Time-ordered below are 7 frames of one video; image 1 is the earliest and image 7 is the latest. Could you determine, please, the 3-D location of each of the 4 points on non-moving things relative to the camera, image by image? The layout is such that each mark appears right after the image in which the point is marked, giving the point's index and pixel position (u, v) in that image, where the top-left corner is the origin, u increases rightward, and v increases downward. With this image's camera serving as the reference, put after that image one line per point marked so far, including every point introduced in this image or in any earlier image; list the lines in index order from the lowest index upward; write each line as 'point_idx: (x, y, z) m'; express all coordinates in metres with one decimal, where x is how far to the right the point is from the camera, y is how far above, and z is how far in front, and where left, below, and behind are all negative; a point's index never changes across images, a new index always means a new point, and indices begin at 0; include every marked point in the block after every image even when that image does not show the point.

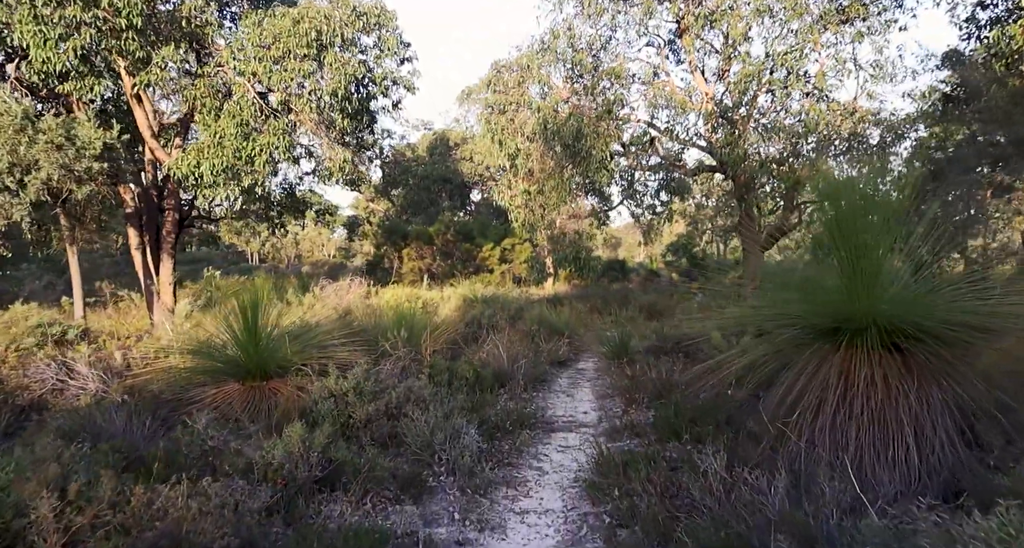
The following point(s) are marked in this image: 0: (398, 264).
0: (-3.2, +0.3, +16.9) m
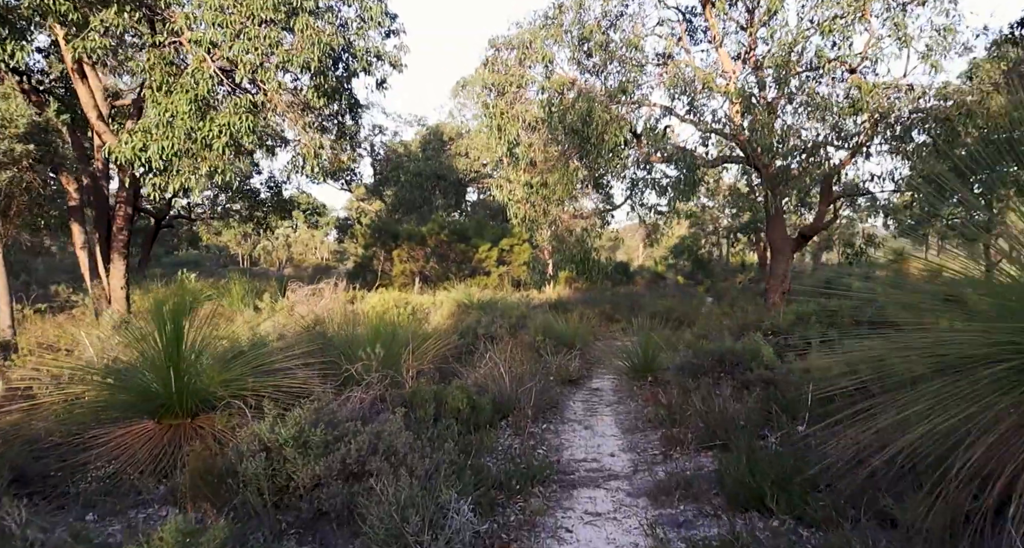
0: (-3.2, +0.2, +15.7) m
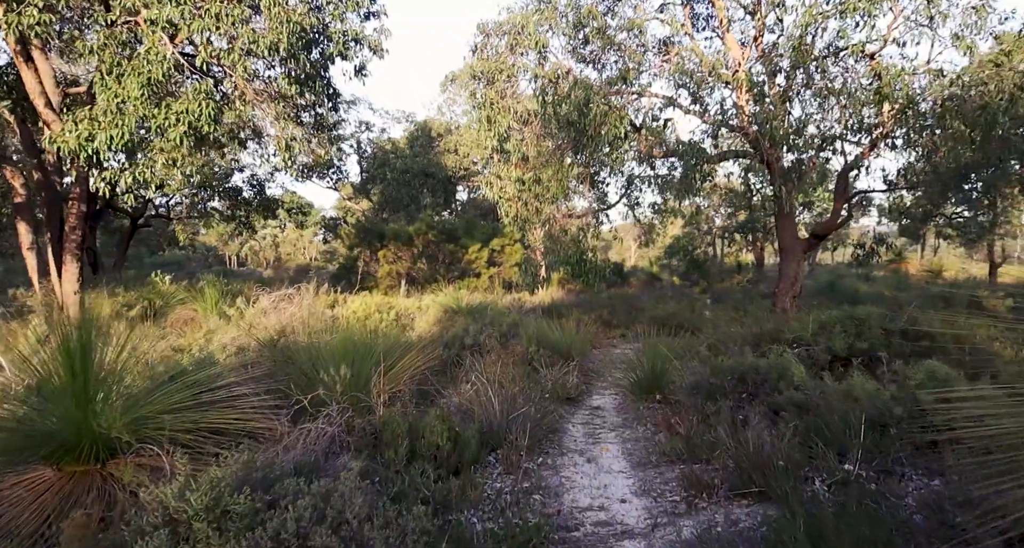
0: (-3.4, +0.2, +15.0) m
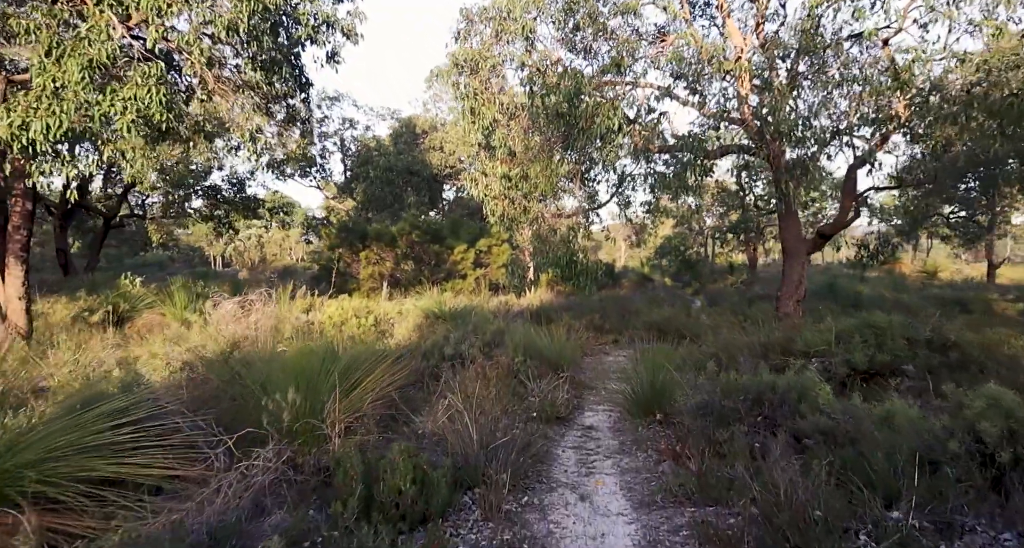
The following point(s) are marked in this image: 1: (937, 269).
0: (-3.7, +0.1, +14.4) m
1: (+13.4, +0.1, +19.2) m
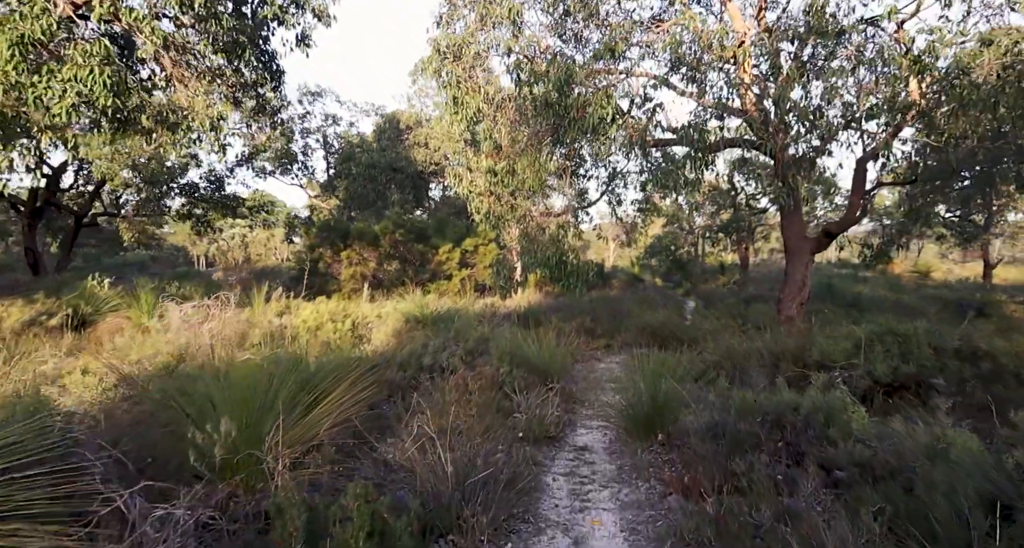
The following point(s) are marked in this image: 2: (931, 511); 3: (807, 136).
0: (-4.0, +0.1, +13.8) m
1: (+13.0, +0.1, +18.9) m
2: (+1.6, -0.9, +2.3) m
3: (+3.2, +1.5, +6.5) m
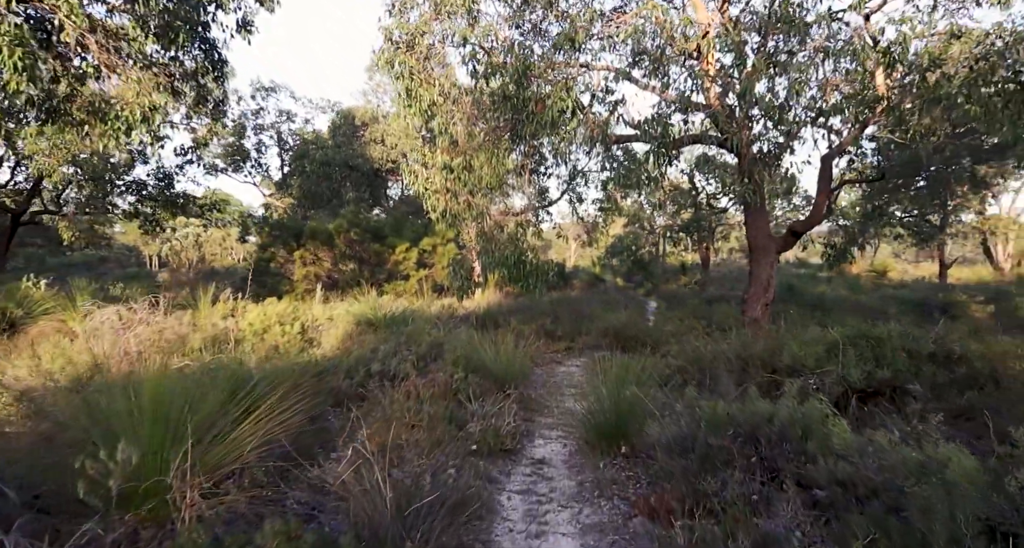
0: (-4.9, +0.1, +13.2) m
1: (+11.9, +0.1, +19.3) m
2: (+1.4, -0.9, +2.0) m
3: (+2.7, +1.5, +6.4) m
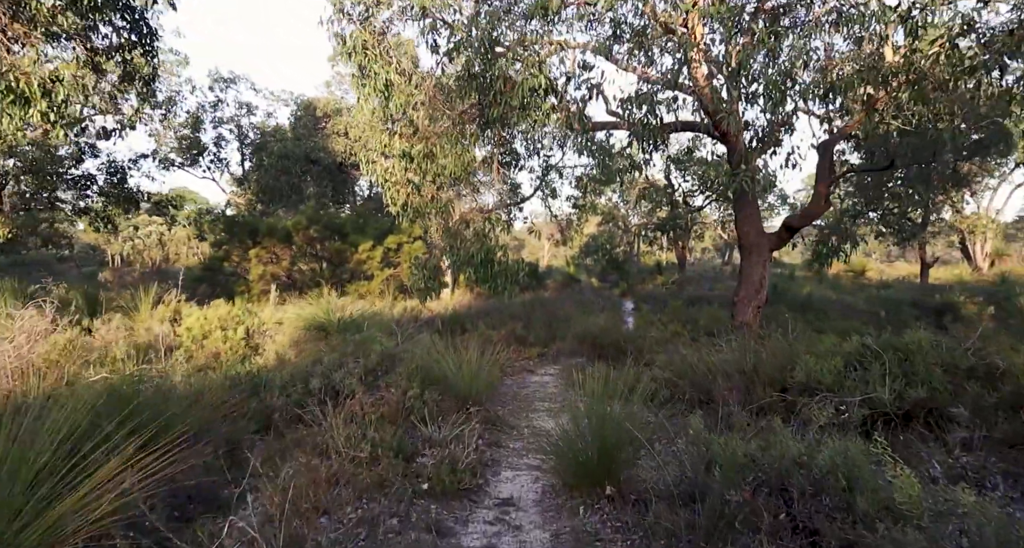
0: (-5.5, +0.1, +12.2) m
1: (+11.0, +0.1, +19.0) m
2: (+1.2, -0.9, +1.4) m
3: (+2.4, +1.5, +5.7) m
